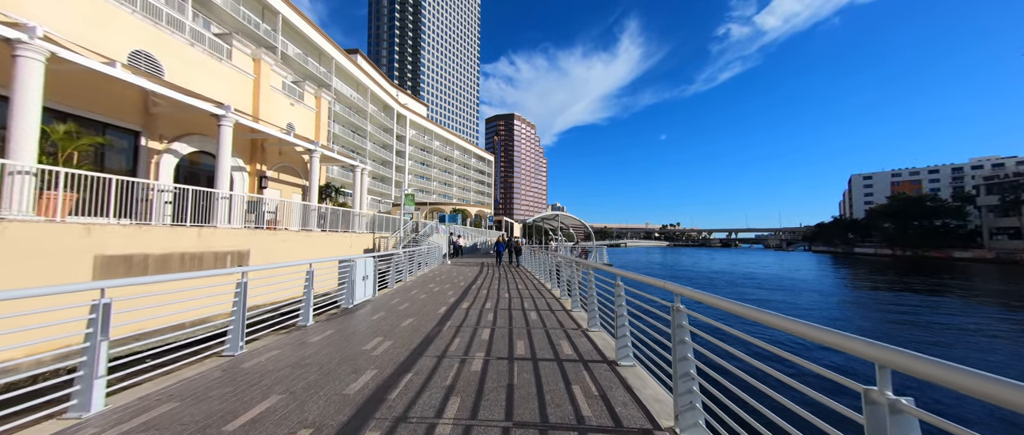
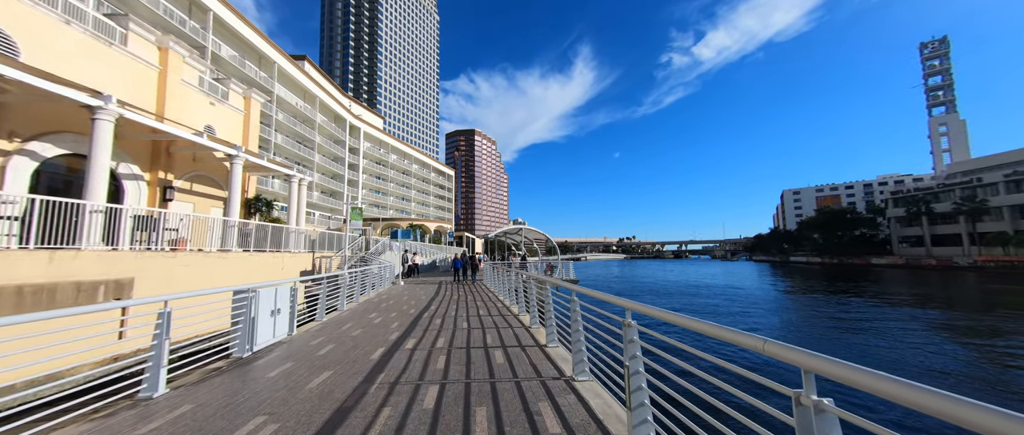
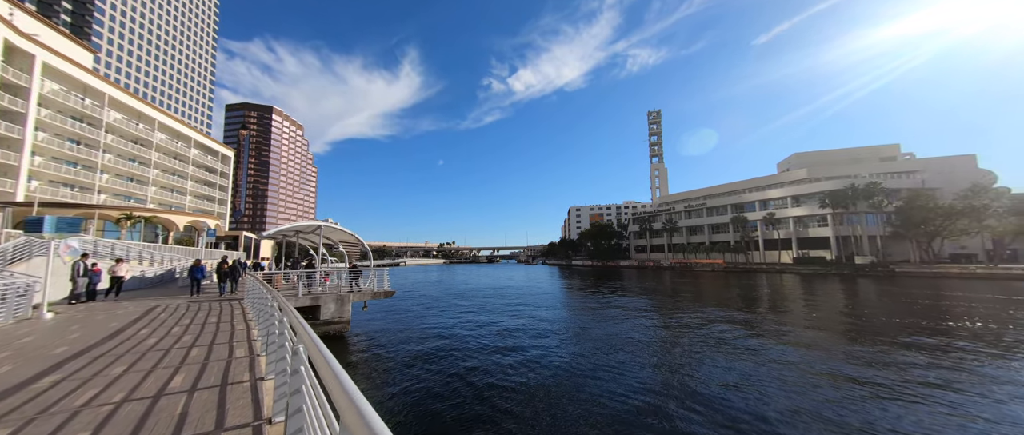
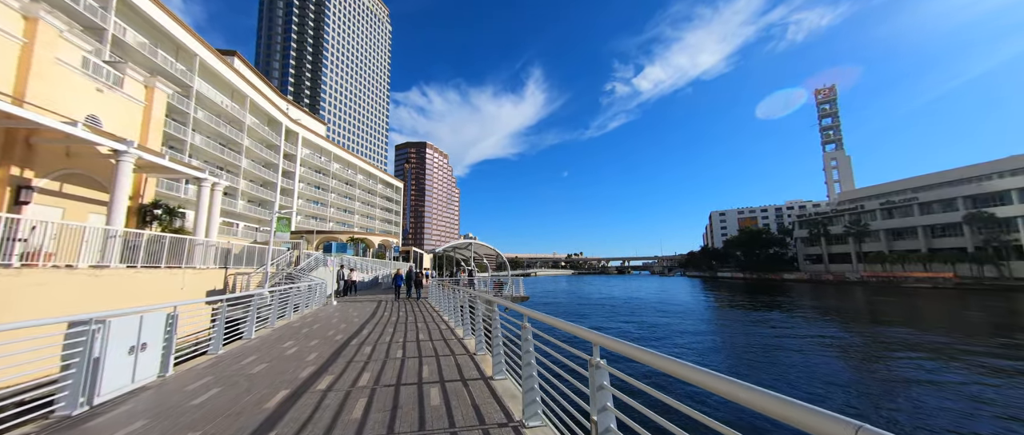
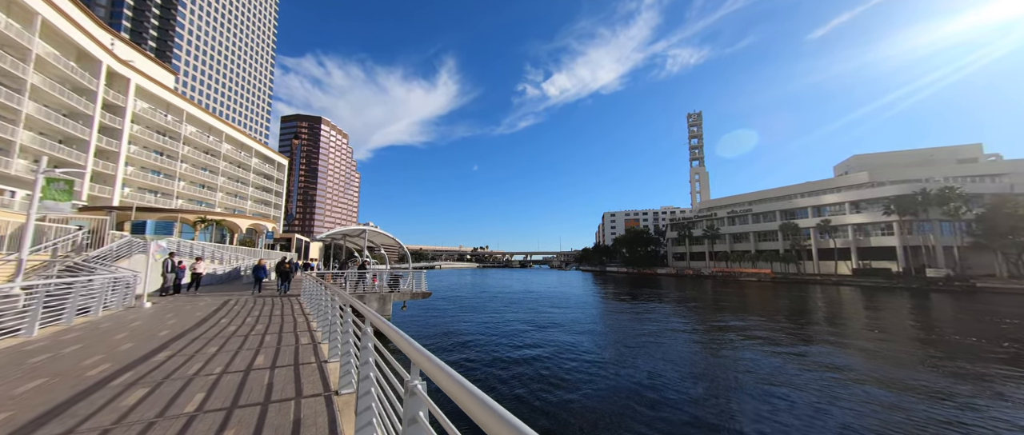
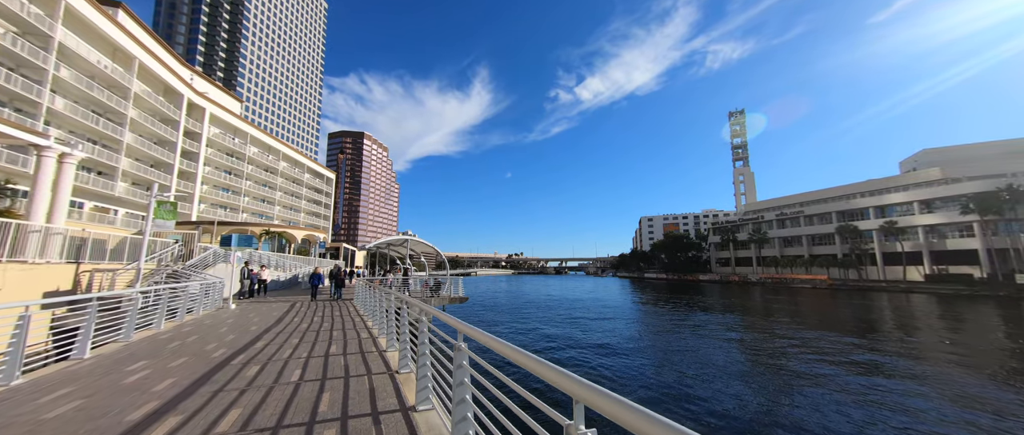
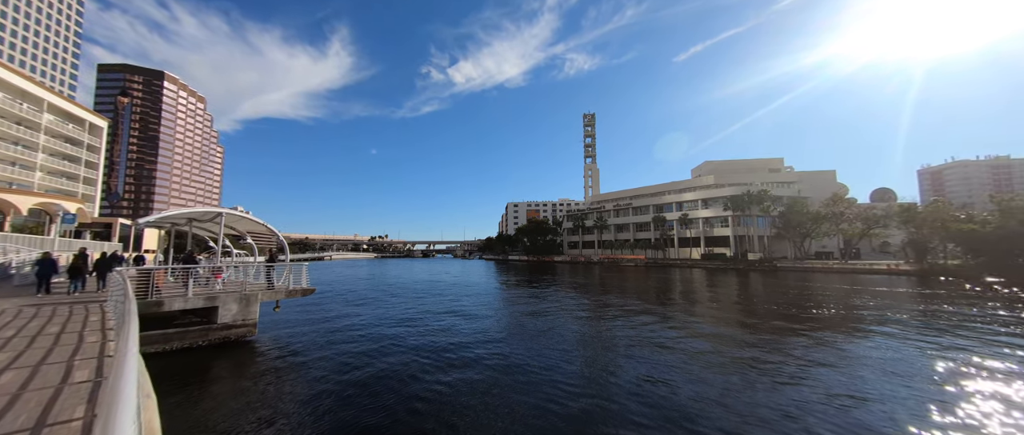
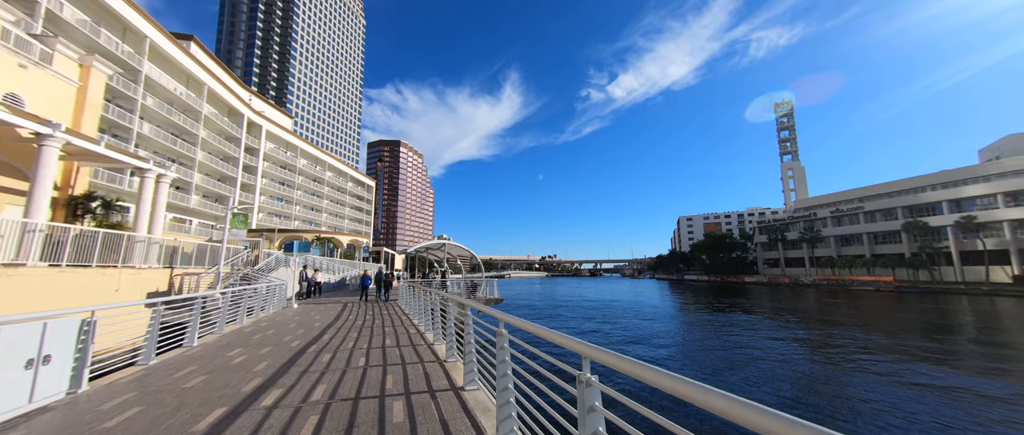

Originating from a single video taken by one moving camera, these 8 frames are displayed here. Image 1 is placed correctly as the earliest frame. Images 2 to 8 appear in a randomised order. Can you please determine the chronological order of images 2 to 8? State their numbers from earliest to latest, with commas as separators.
2, 4, 8, 6, 5, 3, 7
